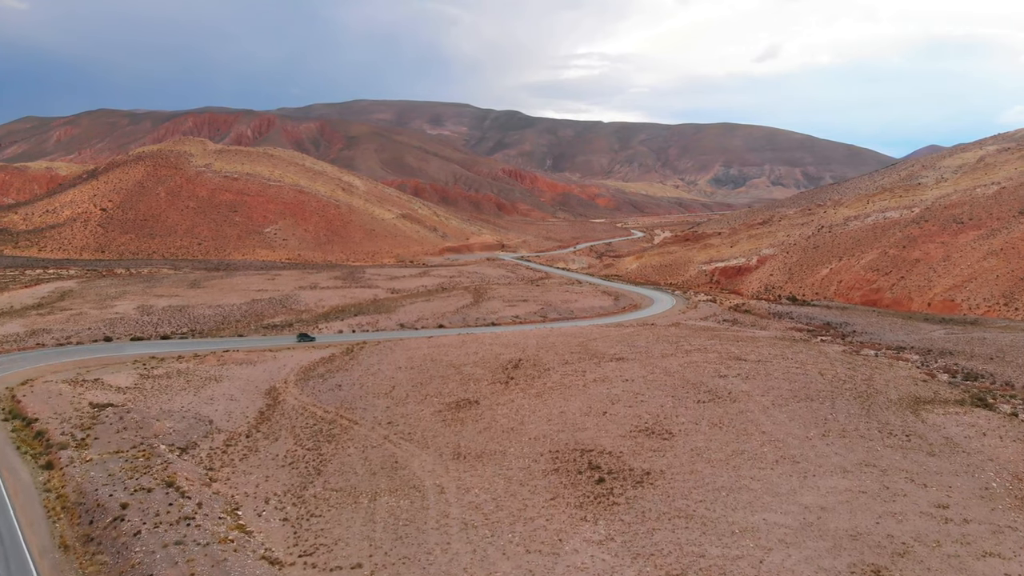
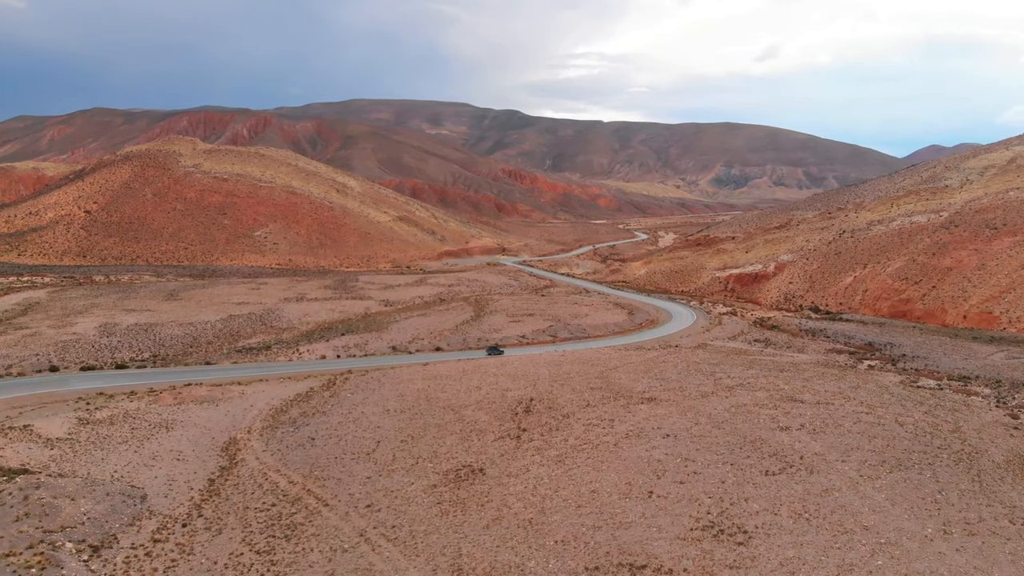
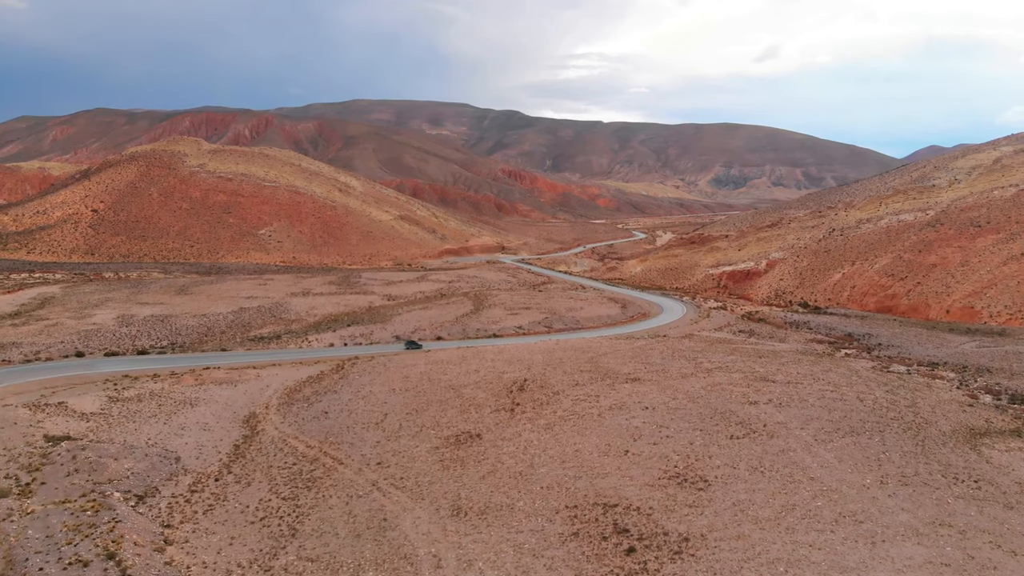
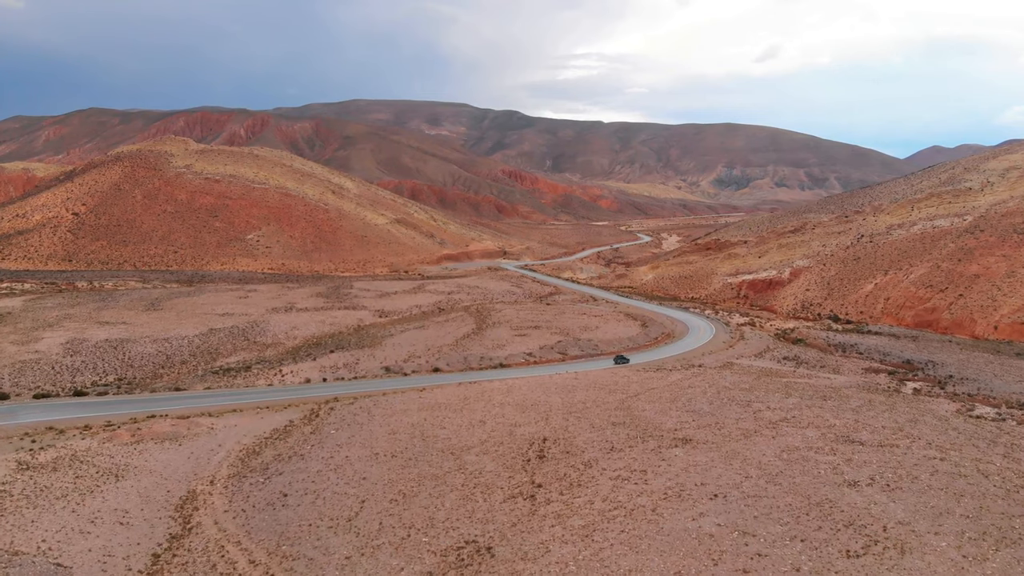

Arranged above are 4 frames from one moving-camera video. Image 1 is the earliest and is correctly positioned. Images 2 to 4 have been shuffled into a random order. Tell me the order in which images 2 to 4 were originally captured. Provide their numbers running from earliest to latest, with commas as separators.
3, 2, 4
